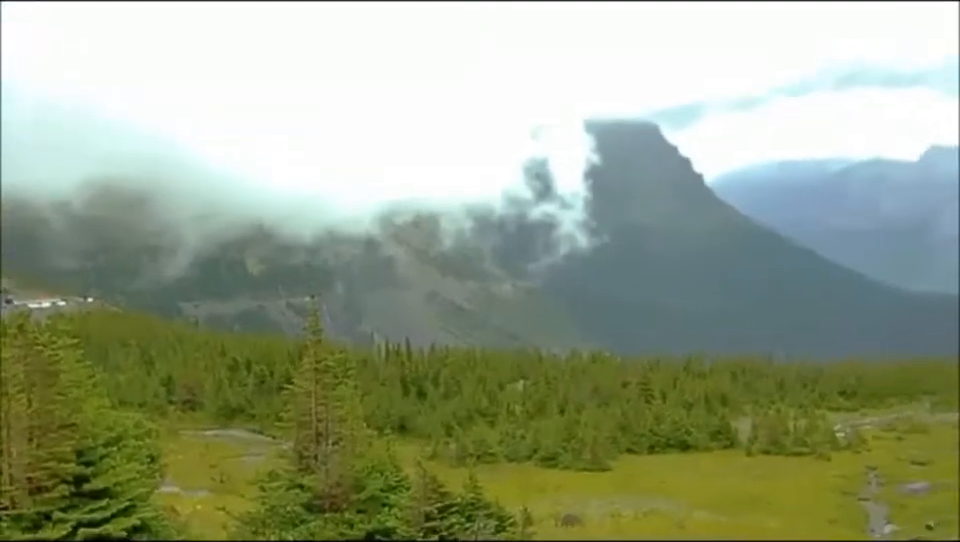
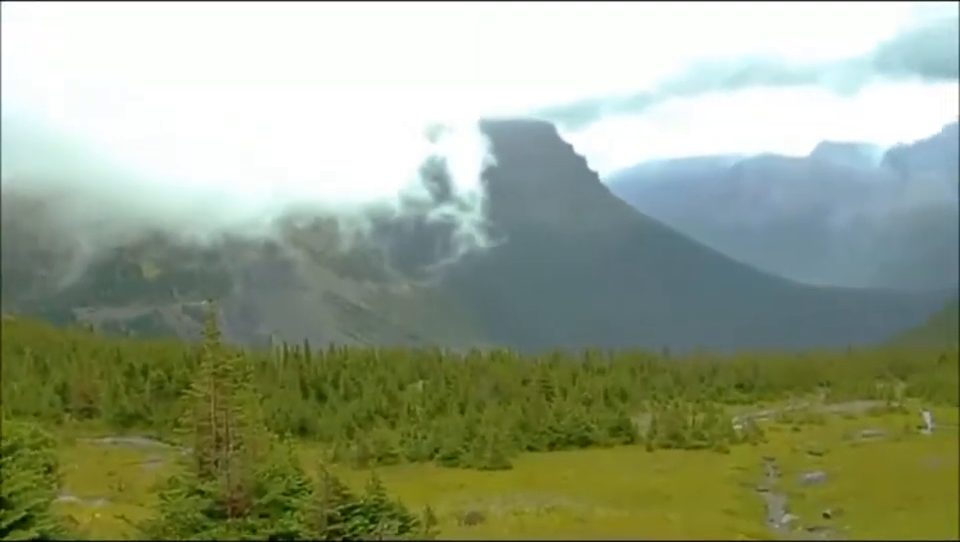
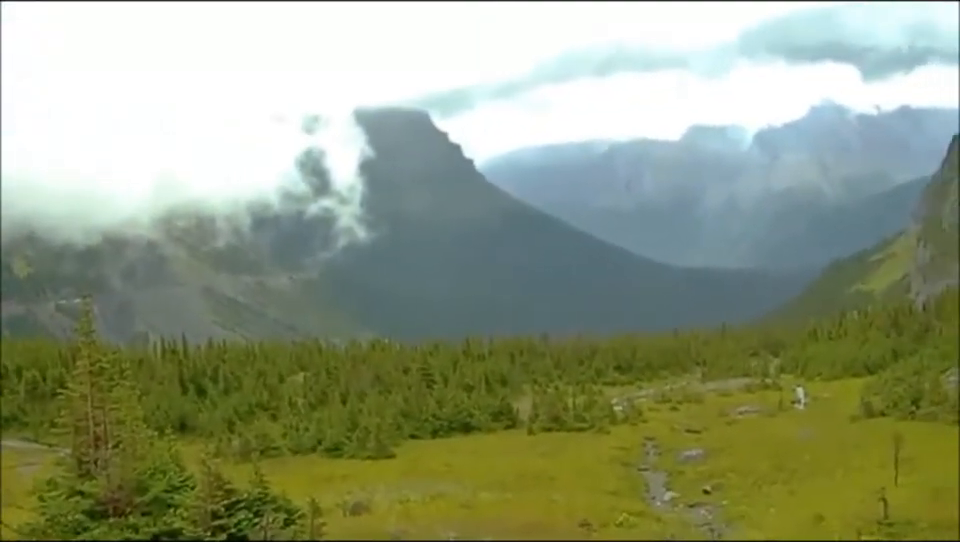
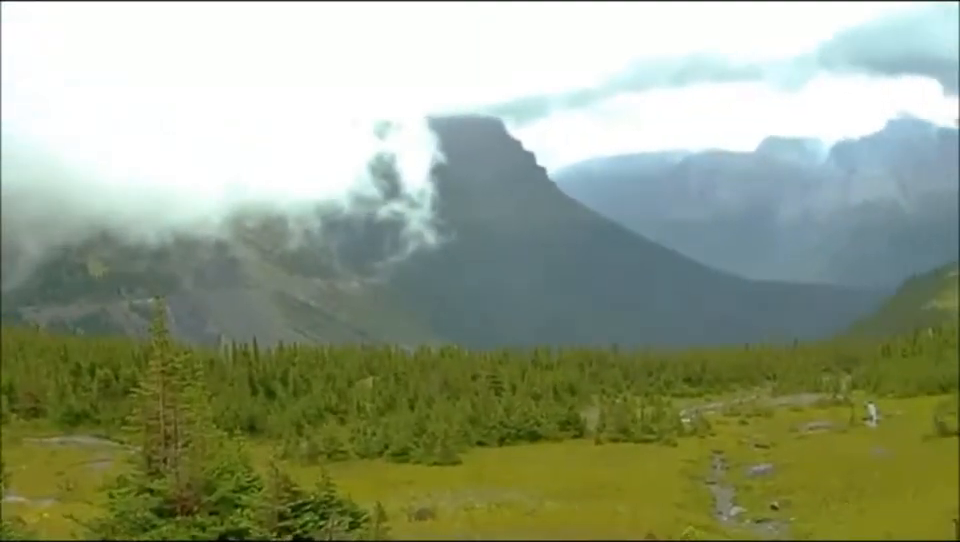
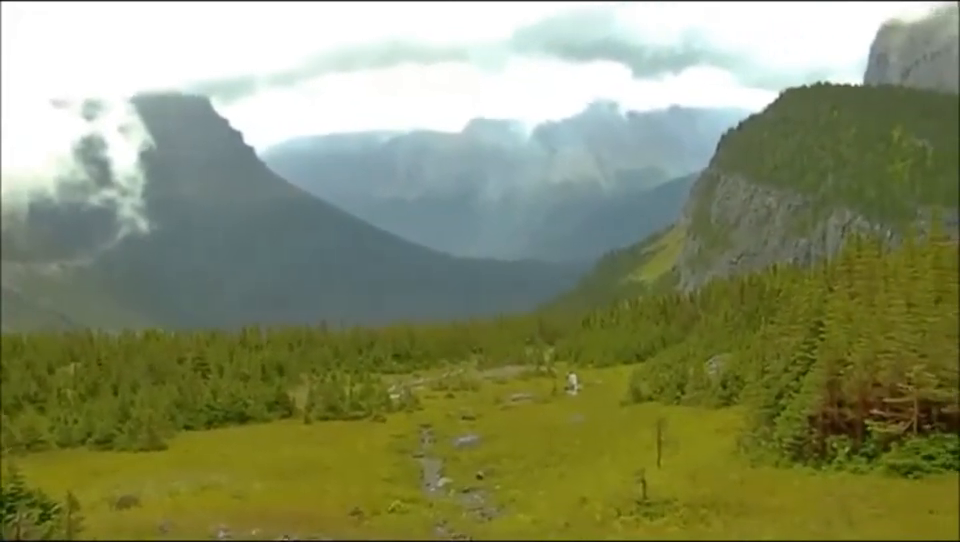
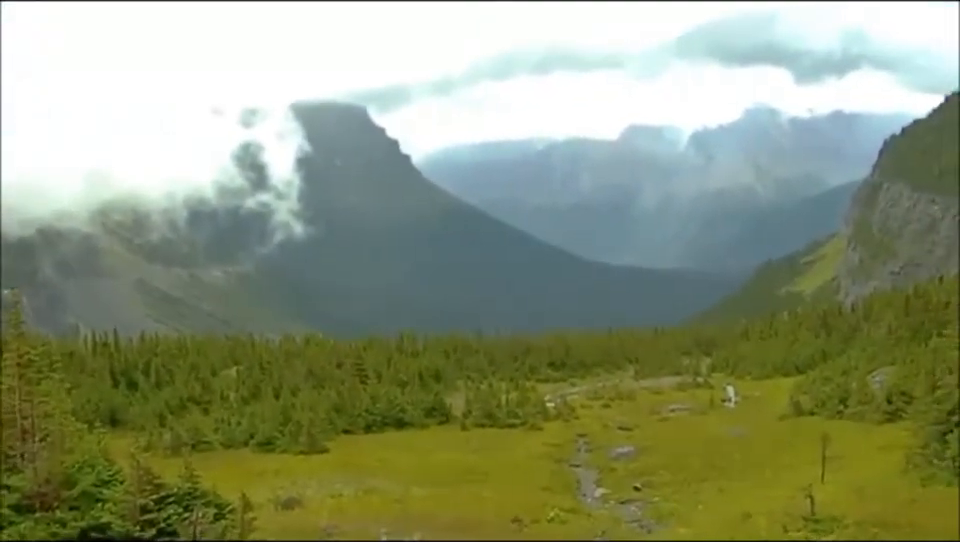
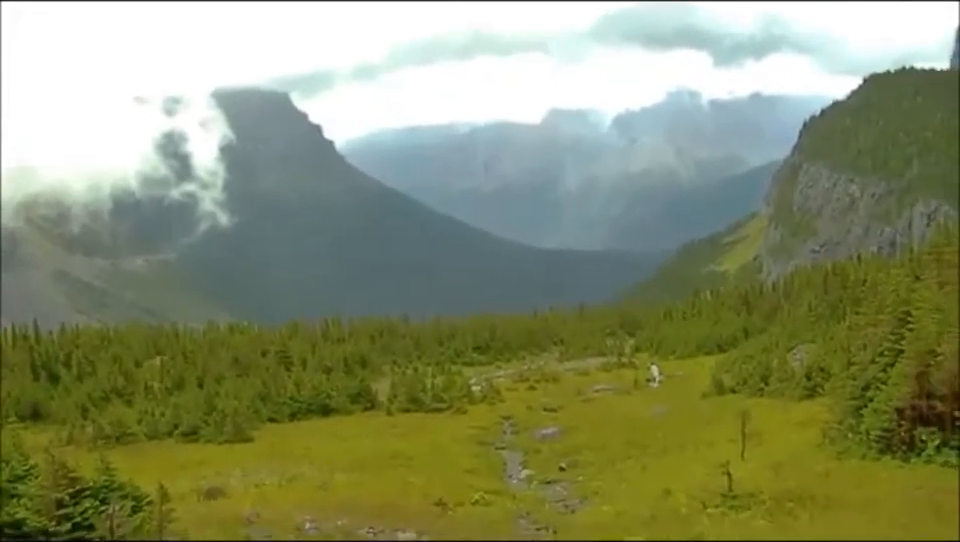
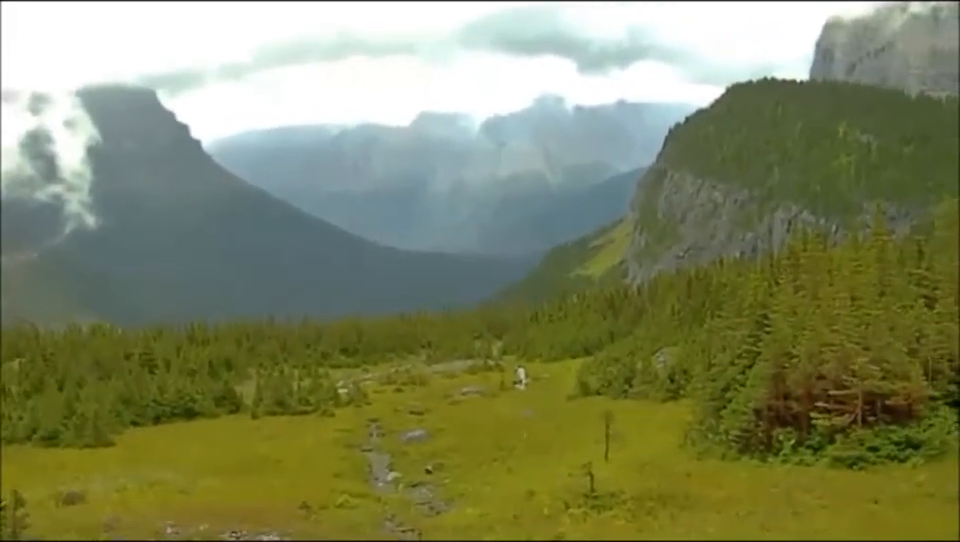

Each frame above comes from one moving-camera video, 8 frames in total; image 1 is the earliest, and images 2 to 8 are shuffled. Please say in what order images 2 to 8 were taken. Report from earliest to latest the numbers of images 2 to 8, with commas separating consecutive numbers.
2, 4, 3, 6, 7, 5, 8
